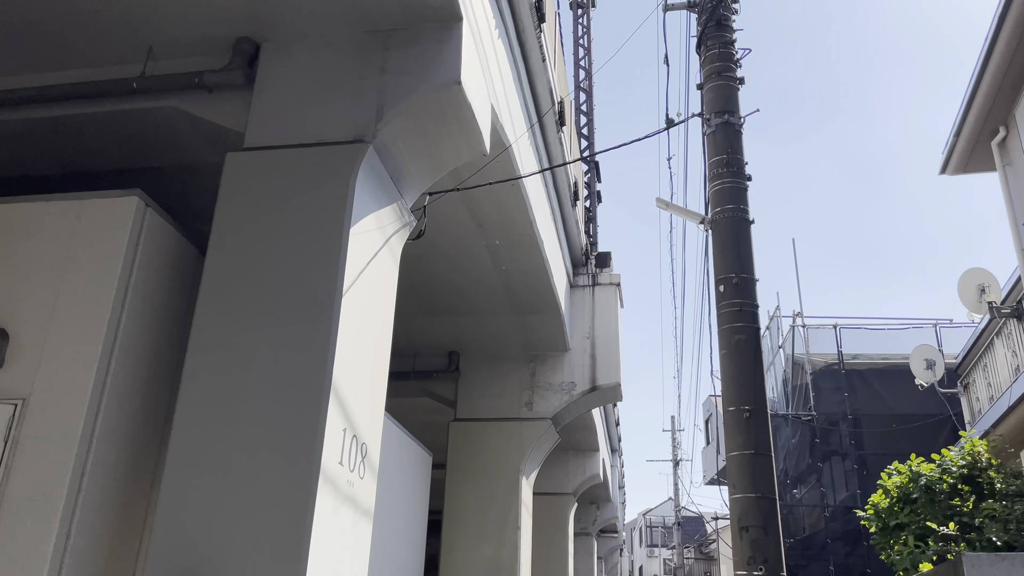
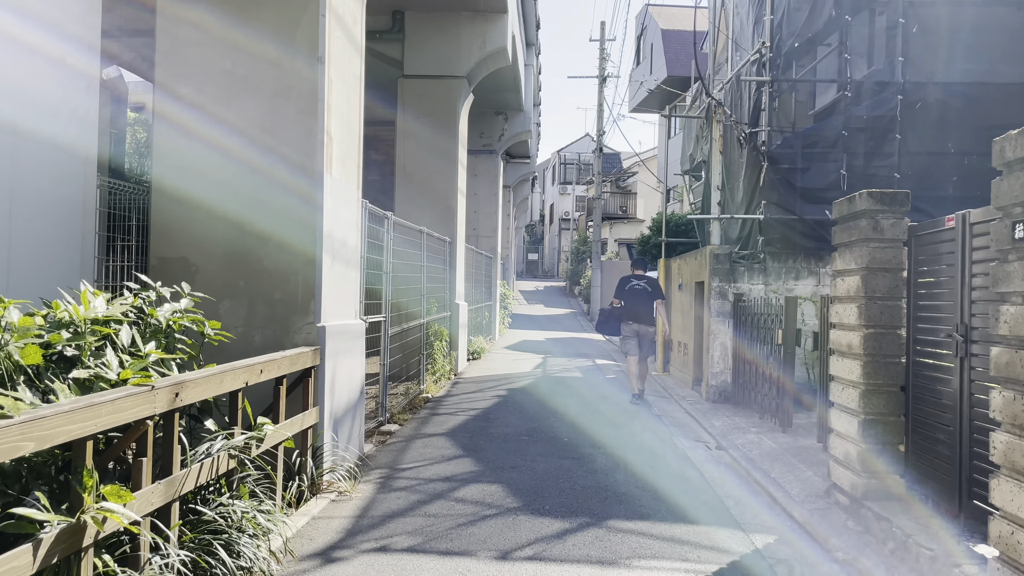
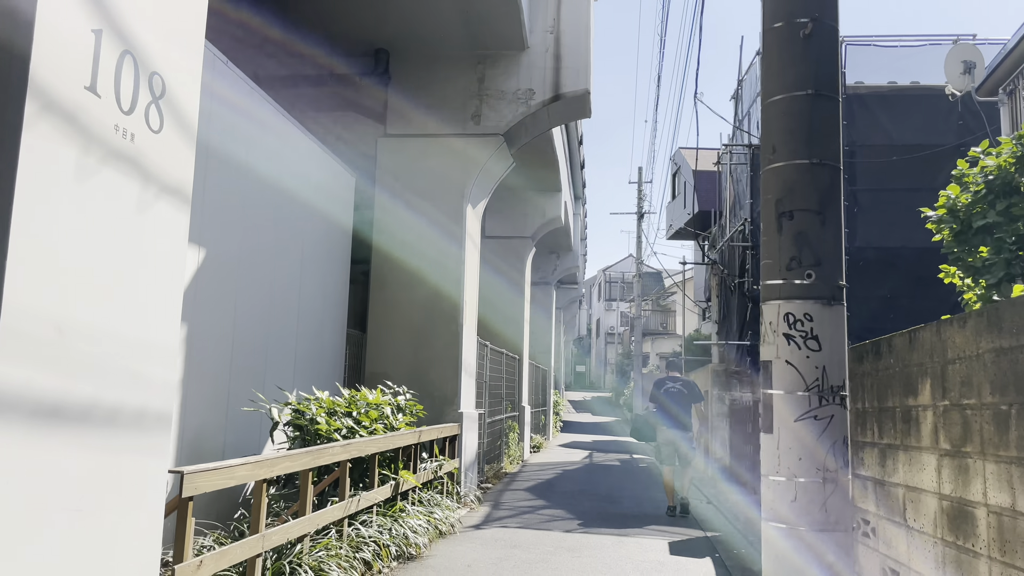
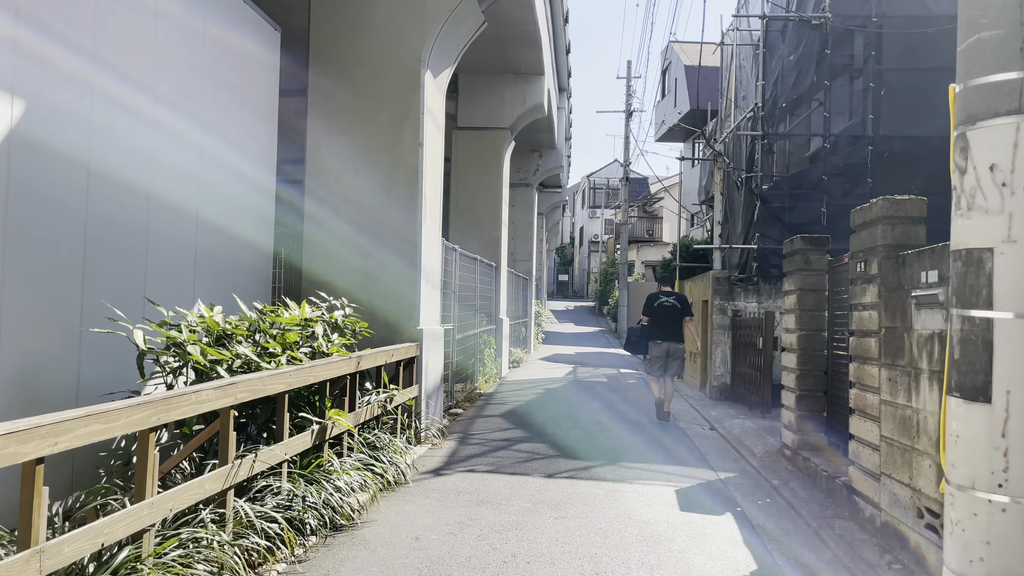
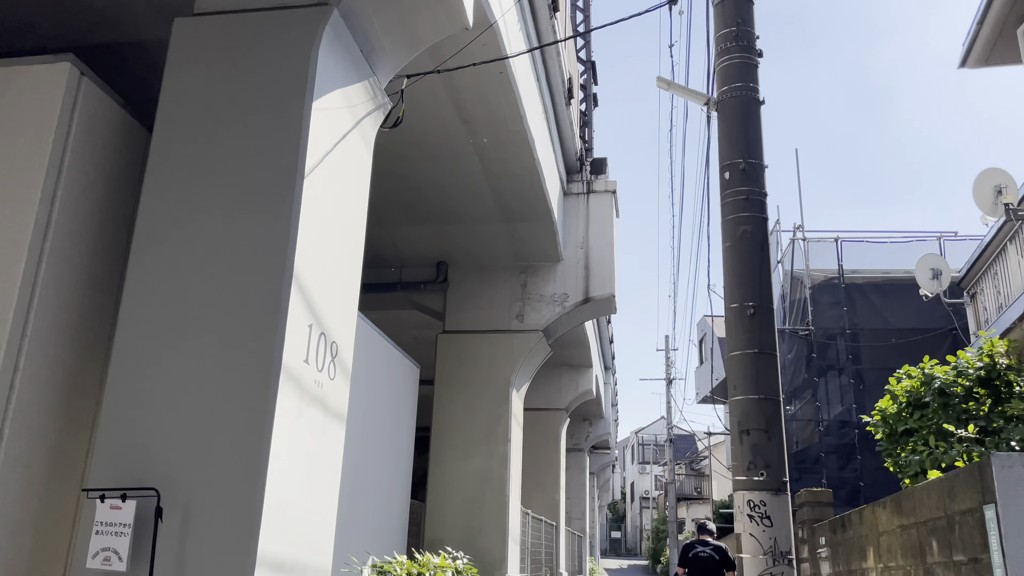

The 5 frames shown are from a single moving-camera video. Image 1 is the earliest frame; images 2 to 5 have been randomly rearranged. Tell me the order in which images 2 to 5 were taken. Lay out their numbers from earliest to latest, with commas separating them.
5, 3, 4, 2
